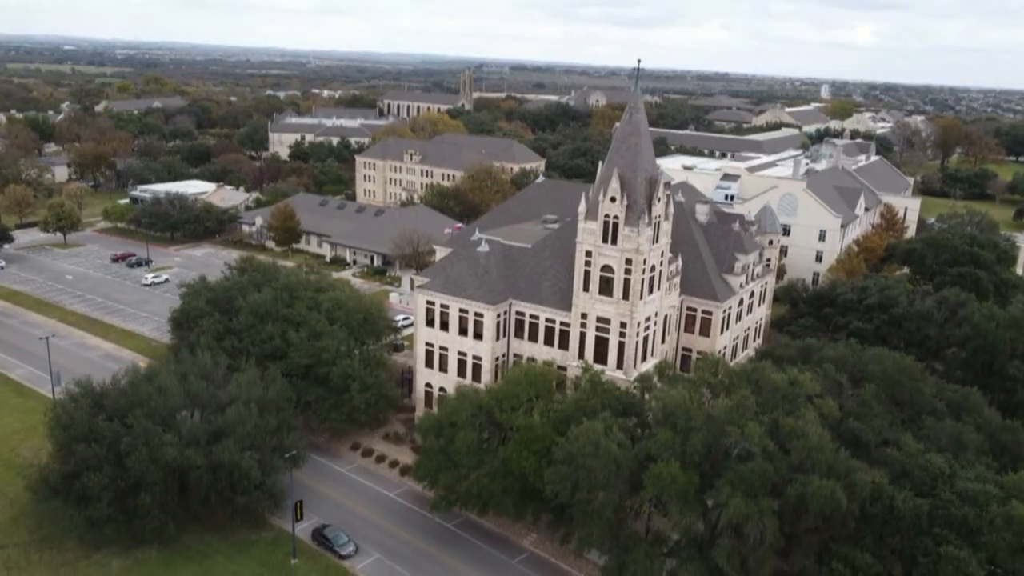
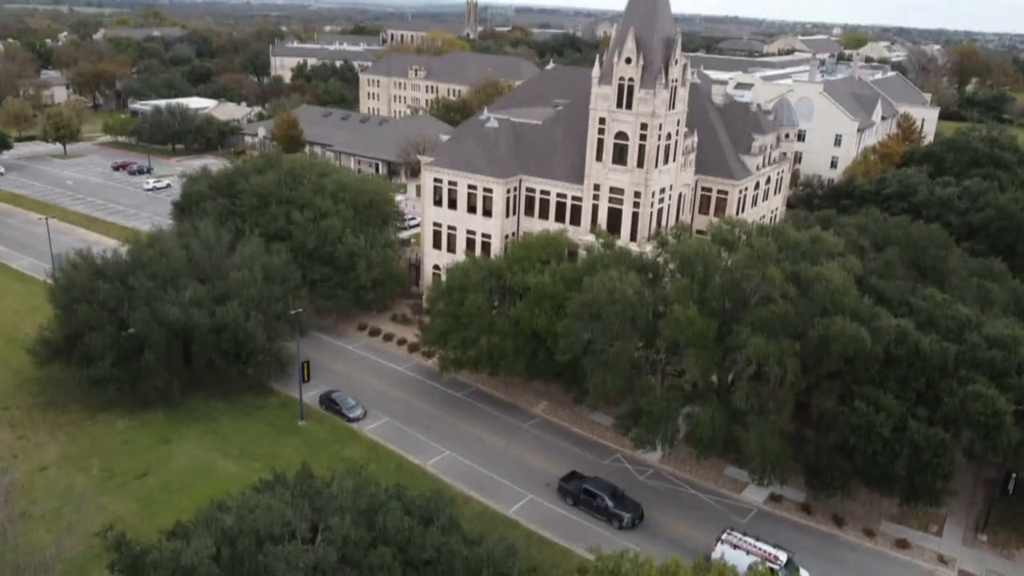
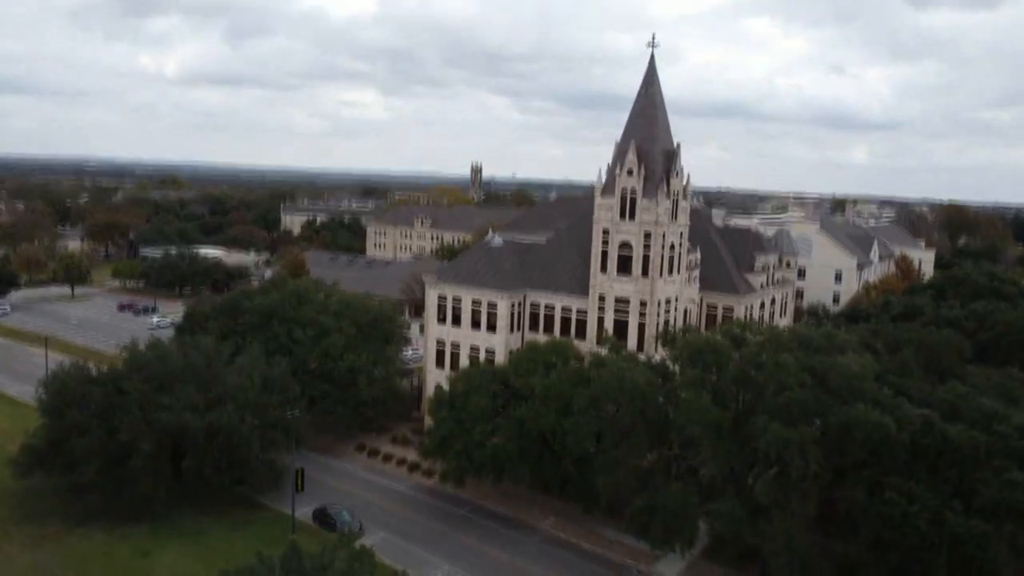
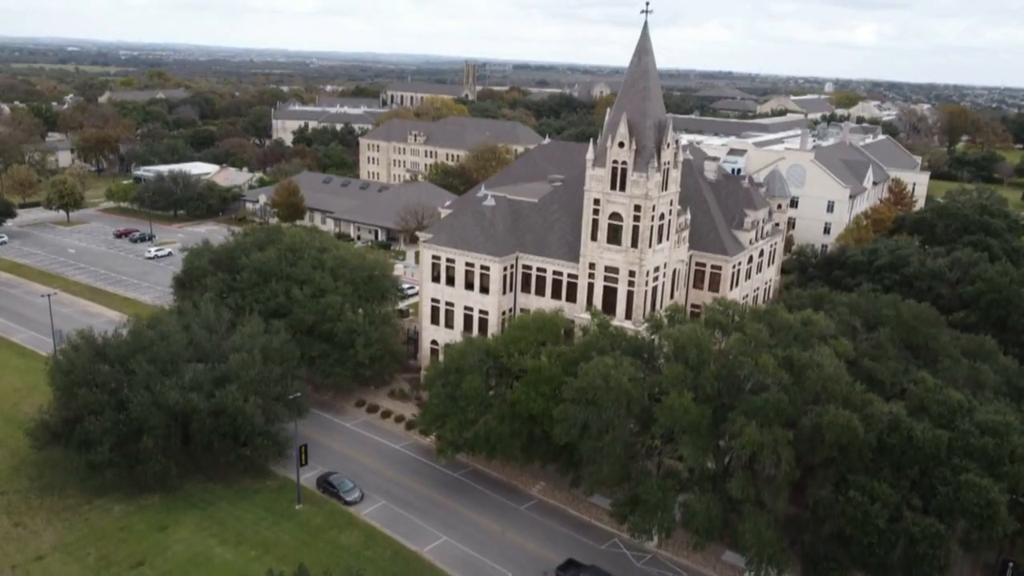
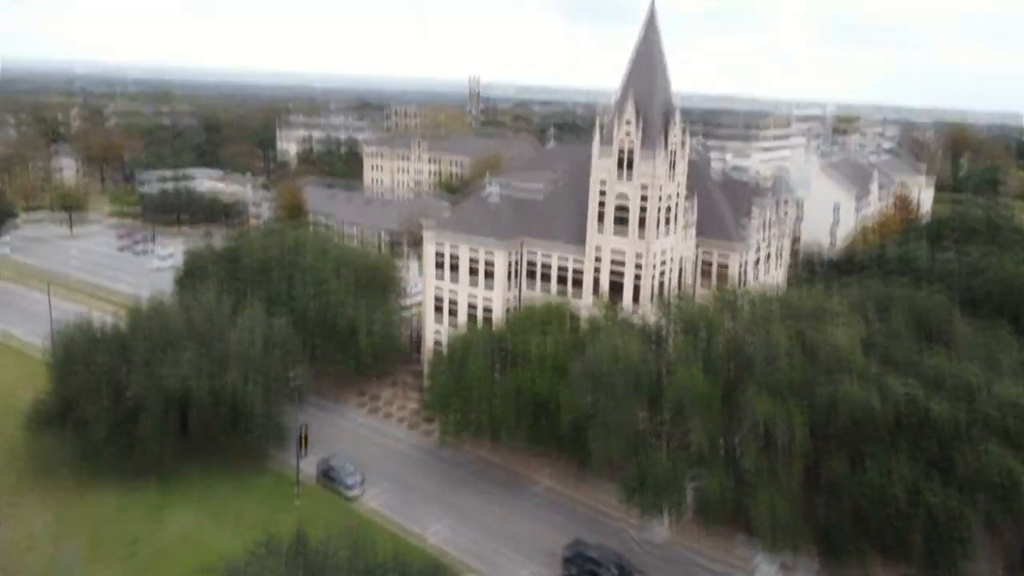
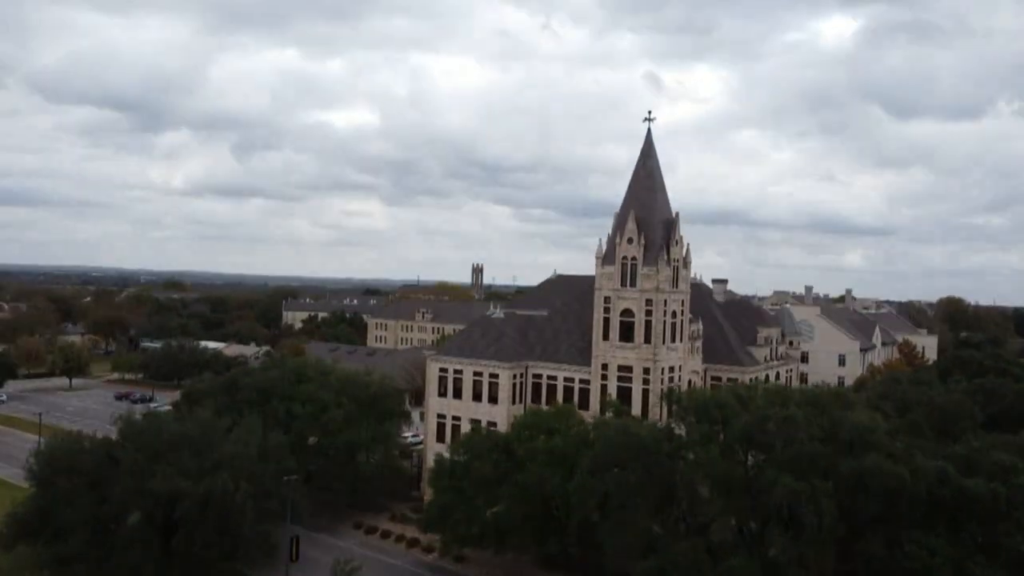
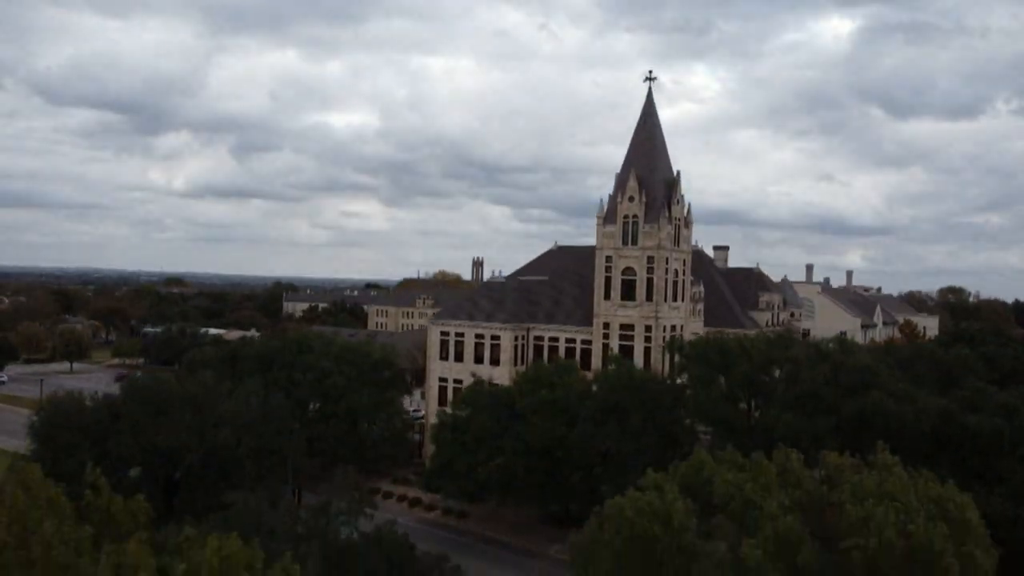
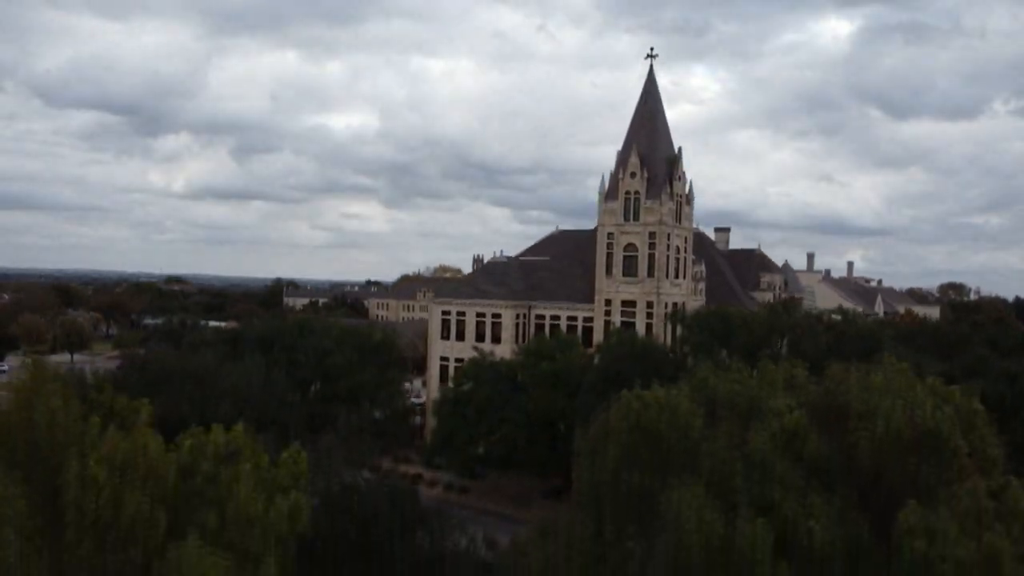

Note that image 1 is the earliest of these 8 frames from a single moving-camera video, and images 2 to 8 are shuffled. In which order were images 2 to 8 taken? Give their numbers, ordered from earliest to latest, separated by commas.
4, 2, 5, 3, 6, 7, 8
